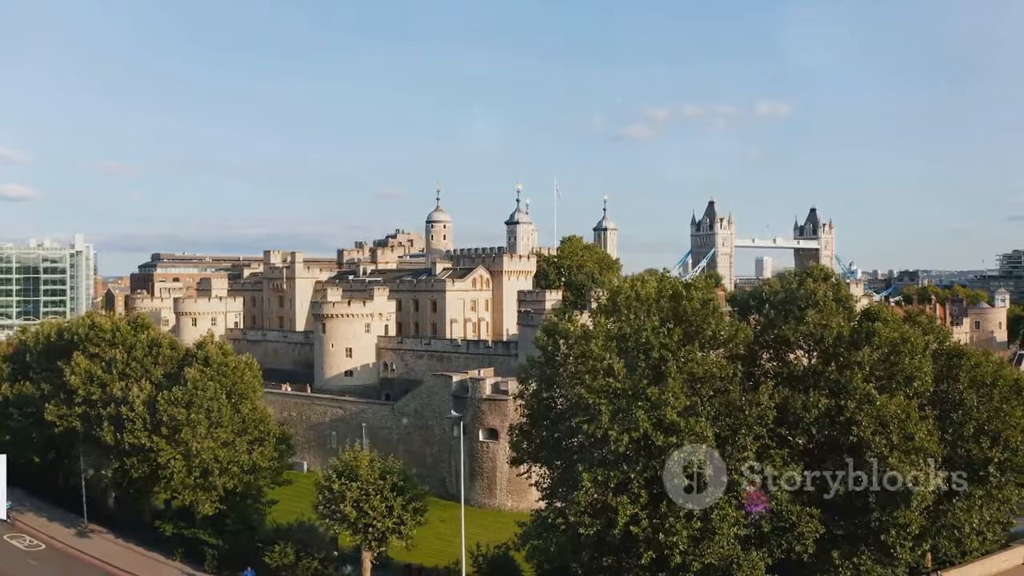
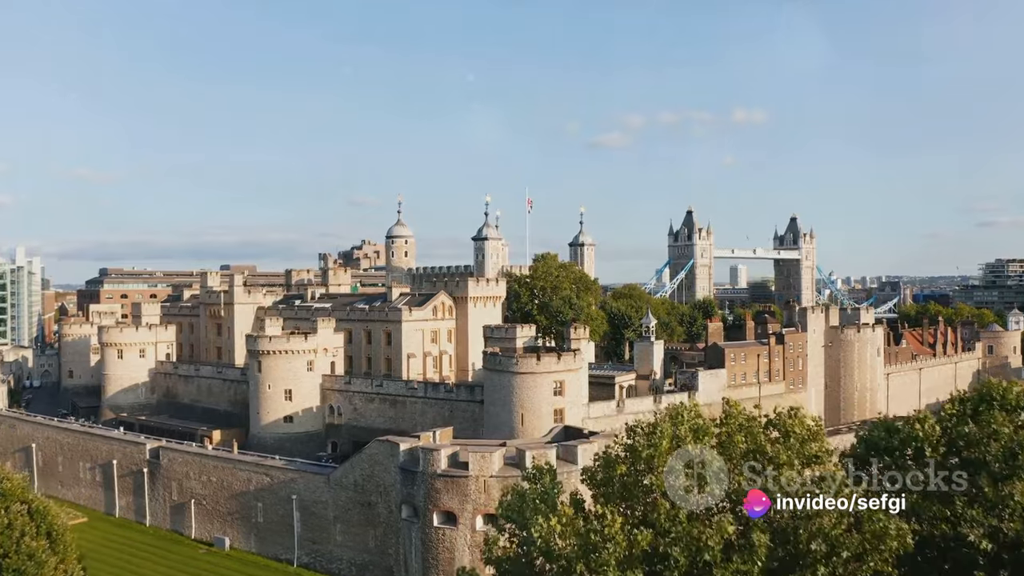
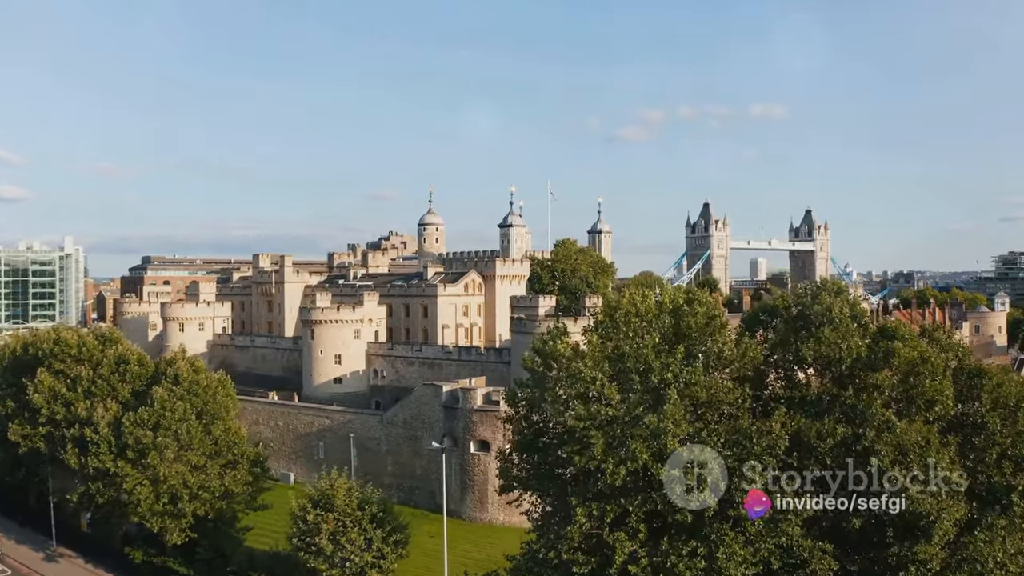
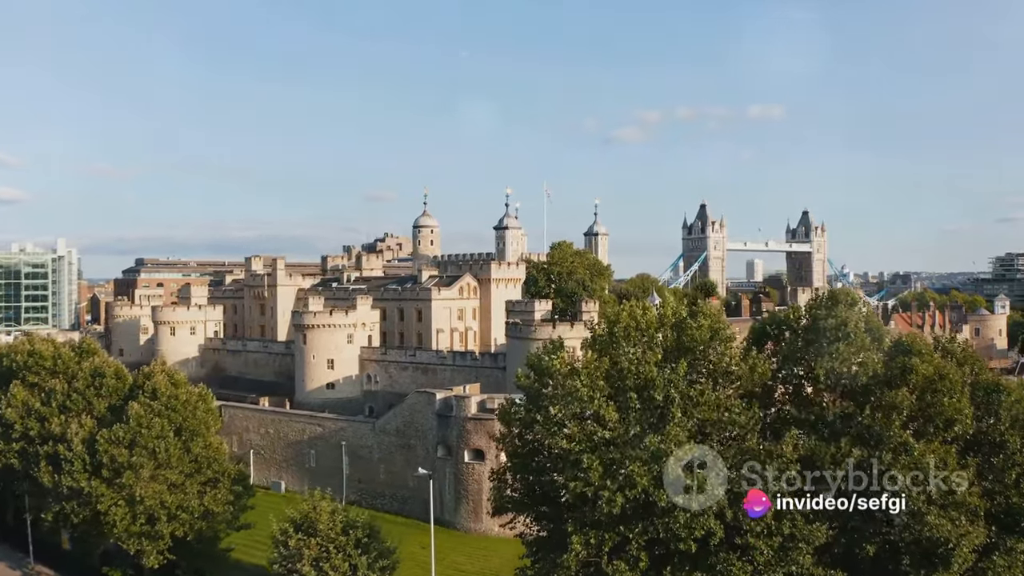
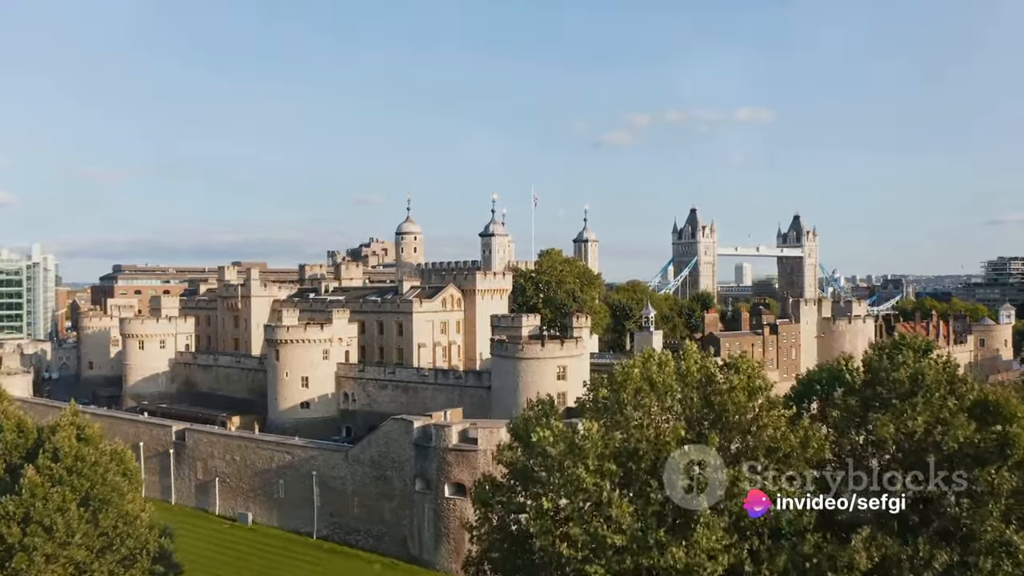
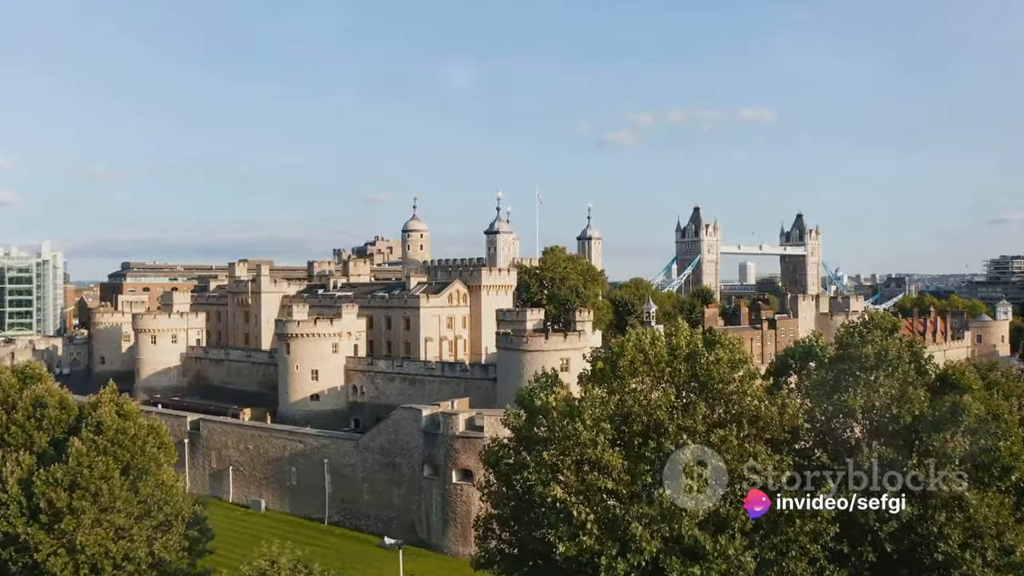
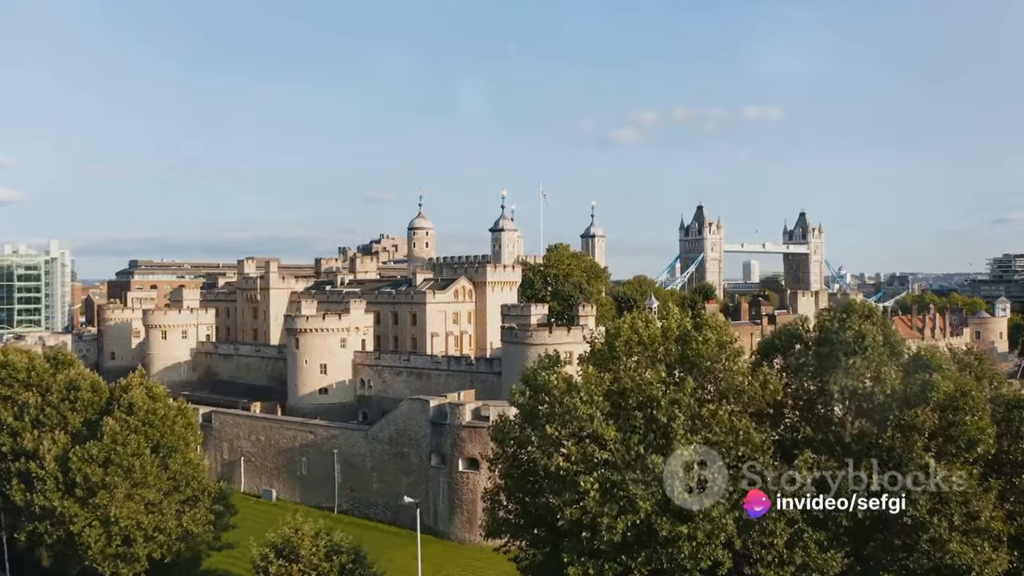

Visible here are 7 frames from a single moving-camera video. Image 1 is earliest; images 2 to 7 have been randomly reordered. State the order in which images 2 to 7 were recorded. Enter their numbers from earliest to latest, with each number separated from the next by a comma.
3, 4, 7, 6, 5, 2
